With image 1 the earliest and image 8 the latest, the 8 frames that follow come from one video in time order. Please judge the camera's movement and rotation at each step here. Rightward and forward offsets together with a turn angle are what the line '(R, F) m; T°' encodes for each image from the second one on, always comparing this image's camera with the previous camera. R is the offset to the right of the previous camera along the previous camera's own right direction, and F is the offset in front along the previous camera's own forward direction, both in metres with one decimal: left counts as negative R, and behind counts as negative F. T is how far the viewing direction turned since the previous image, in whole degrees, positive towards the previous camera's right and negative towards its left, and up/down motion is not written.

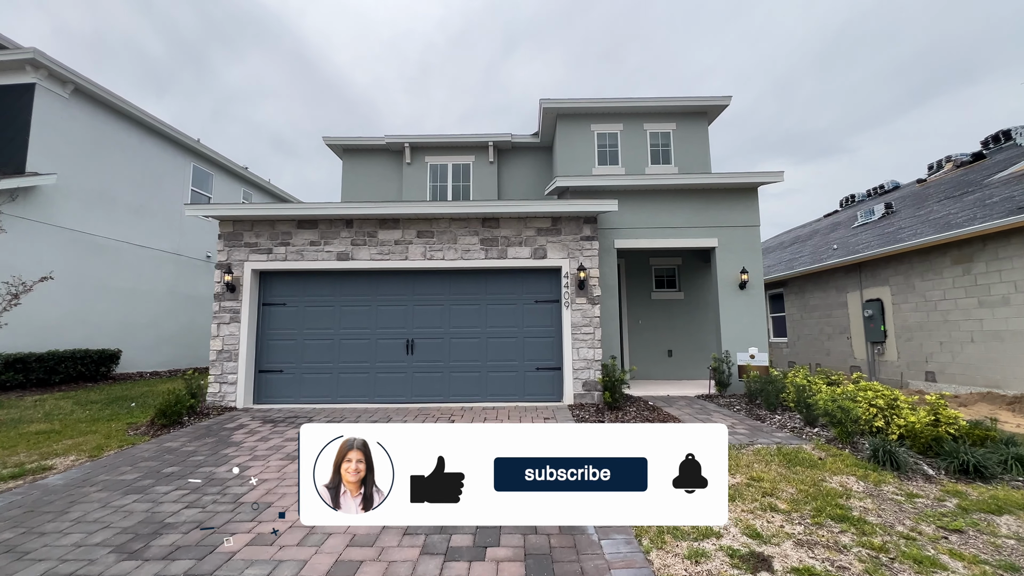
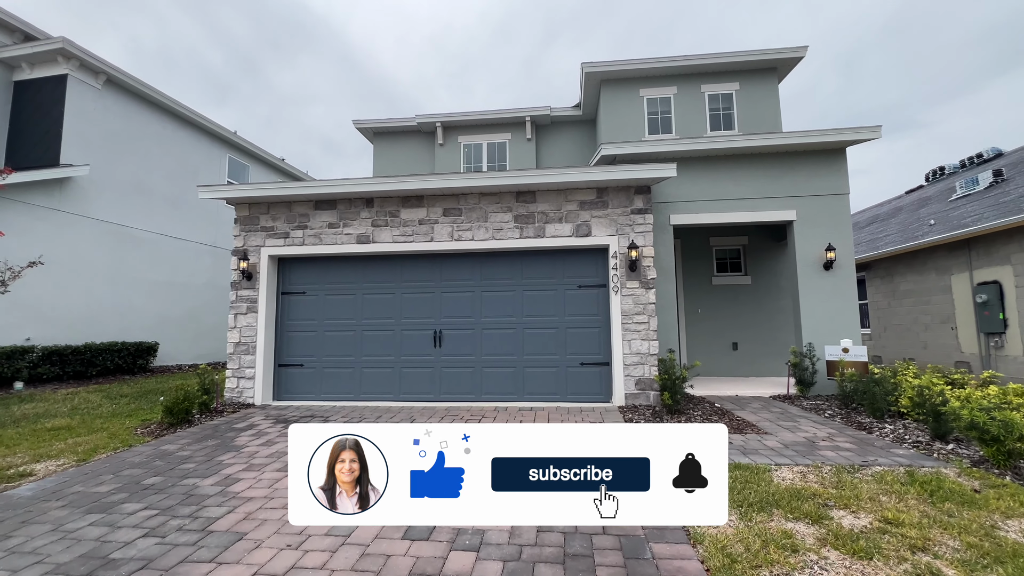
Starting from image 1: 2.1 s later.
(+0.1, +0.9) m; -6°
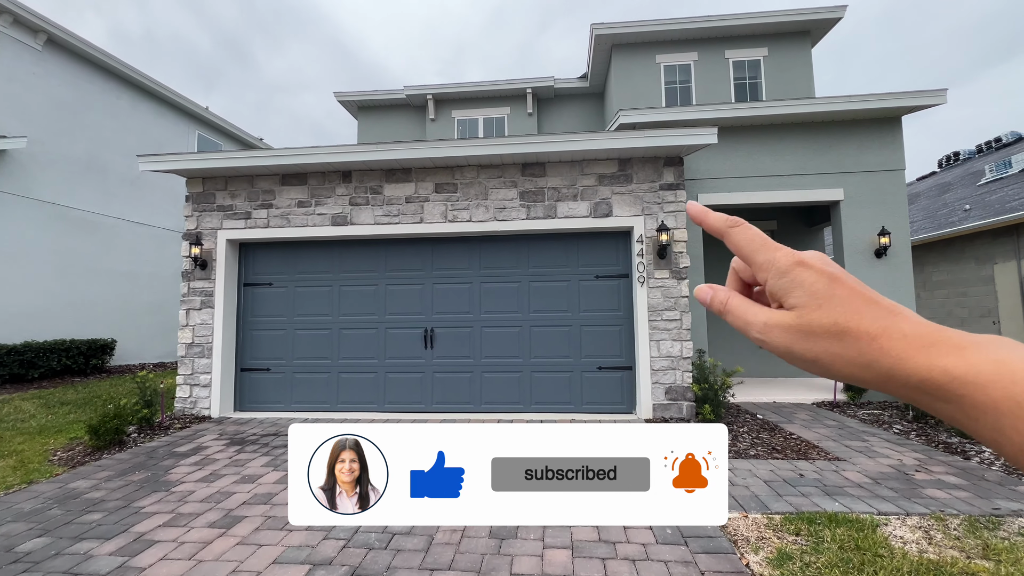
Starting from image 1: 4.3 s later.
(-0.1, +1.0) m; +1°
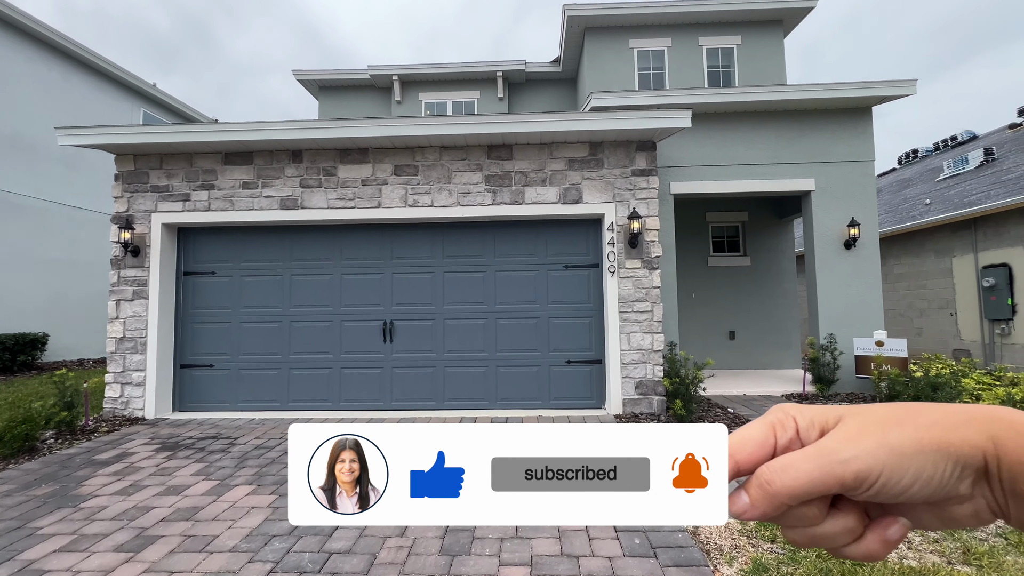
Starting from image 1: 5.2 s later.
(+0.1, +0.3) m; +3°
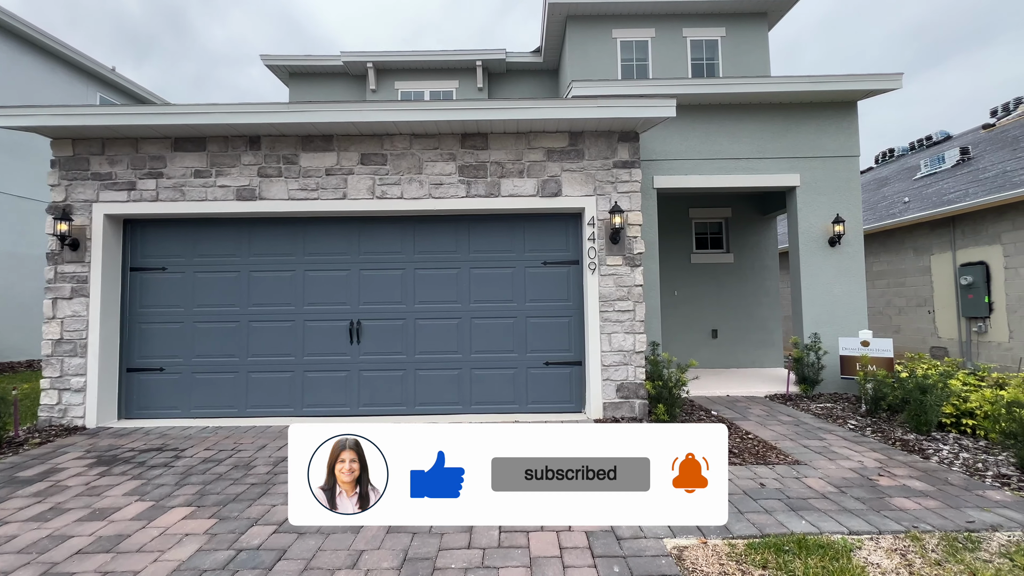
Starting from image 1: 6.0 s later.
(+0.1, +0.3) m; +2°
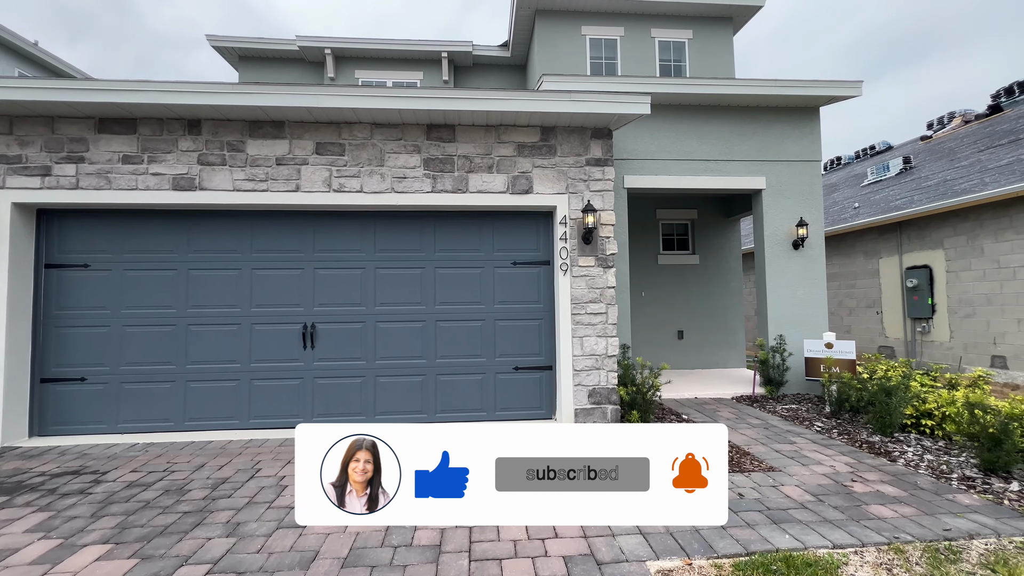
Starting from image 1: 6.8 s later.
(0.0, +0.2) m; +5°
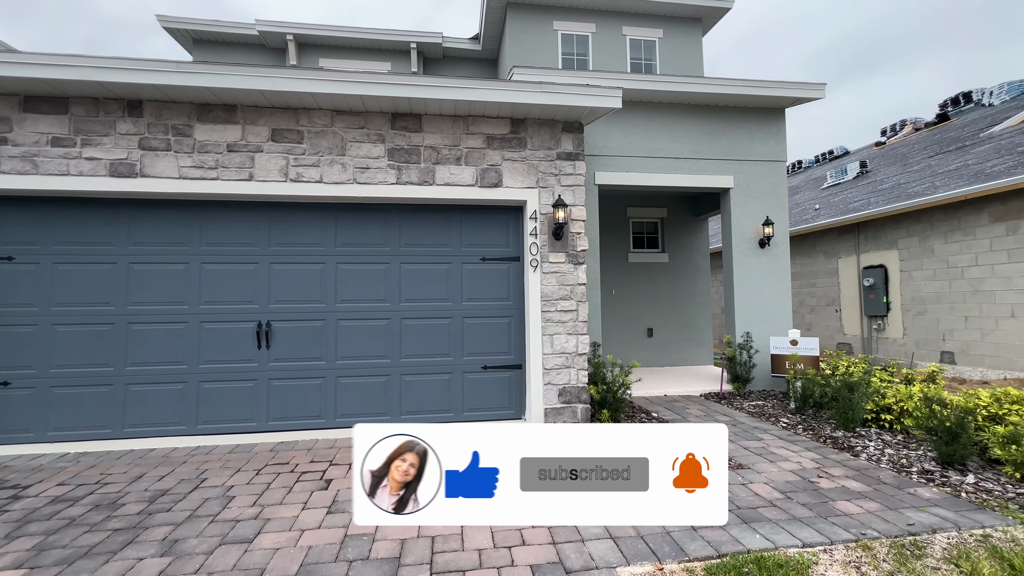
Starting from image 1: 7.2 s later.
(0.0, +0.1) m; +4°
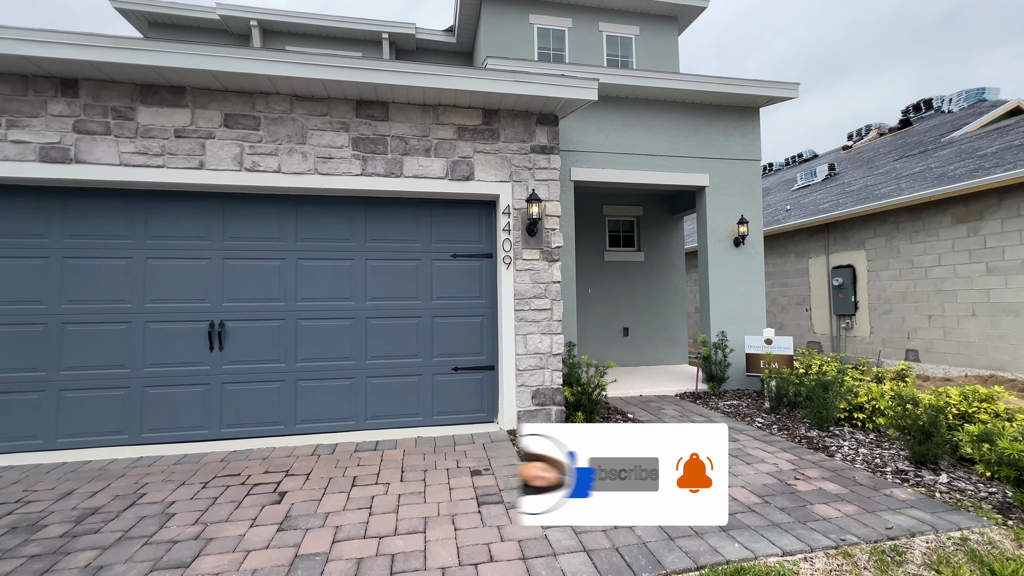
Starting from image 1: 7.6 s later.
(0.0, +0.2) m; +3°
